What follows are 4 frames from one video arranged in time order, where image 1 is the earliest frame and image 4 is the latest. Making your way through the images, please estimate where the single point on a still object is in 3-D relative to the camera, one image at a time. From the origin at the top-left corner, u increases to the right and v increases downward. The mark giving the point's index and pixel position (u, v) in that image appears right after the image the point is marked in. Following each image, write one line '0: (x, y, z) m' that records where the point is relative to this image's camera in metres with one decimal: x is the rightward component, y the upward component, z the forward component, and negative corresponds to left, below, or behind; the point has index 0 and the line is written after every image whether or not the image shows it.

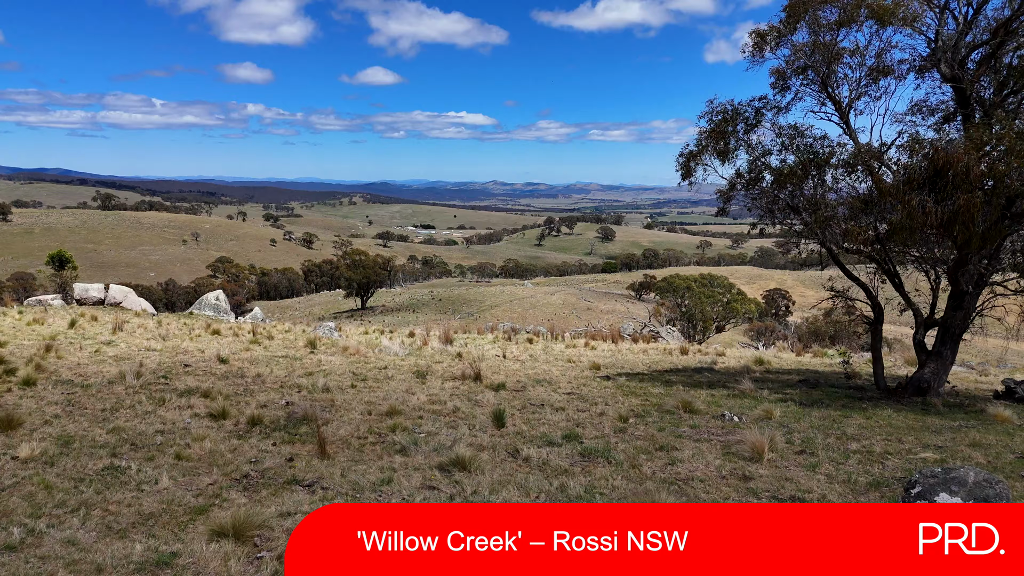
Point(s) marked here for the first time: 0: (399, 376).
0: (-2.0, -1.5, +8.6) m
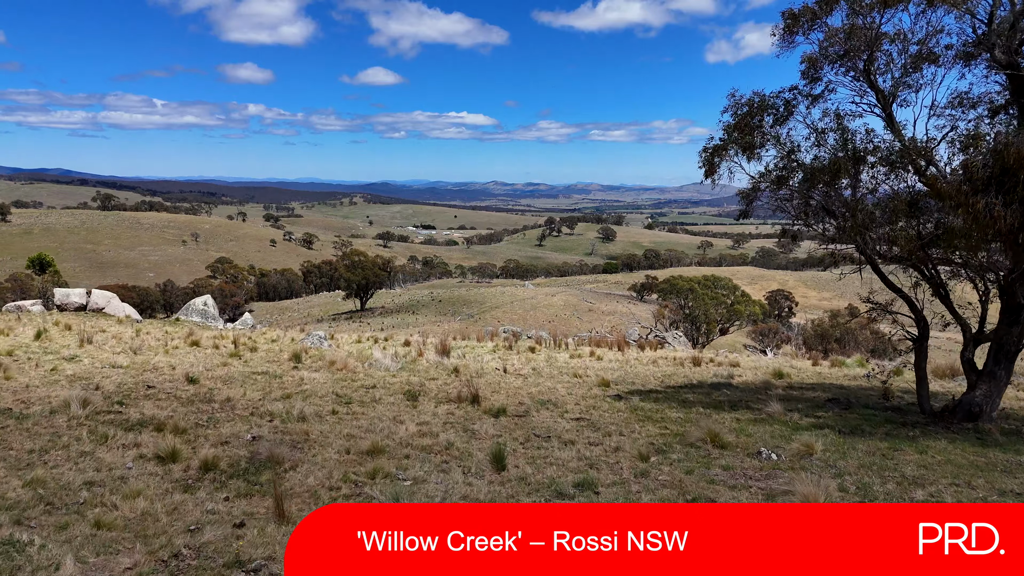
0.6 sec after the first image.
0: (-1.9, -1.7, +7.7) m
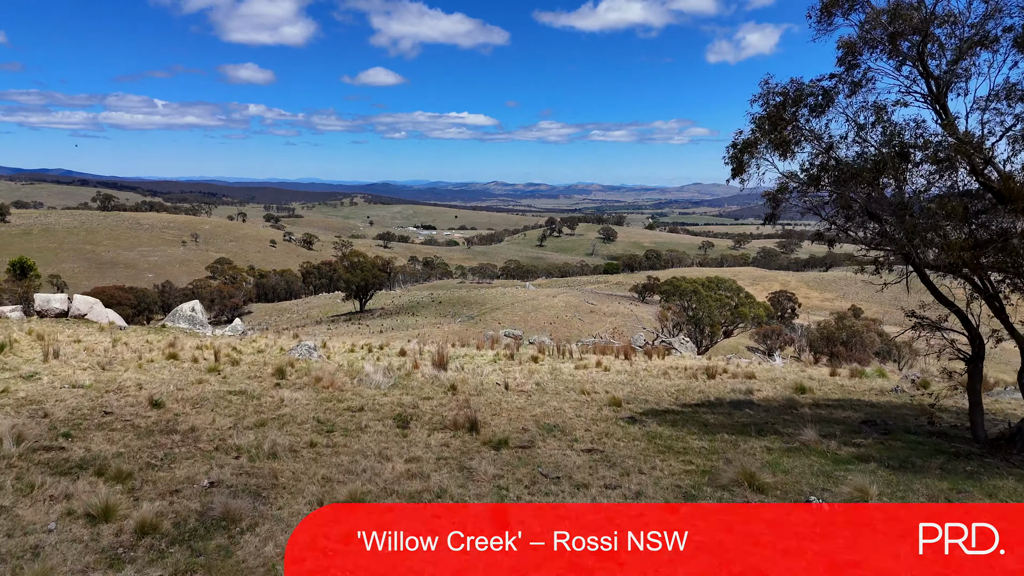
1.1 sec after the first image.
0: (-1.9, -1.9, +6.9) m
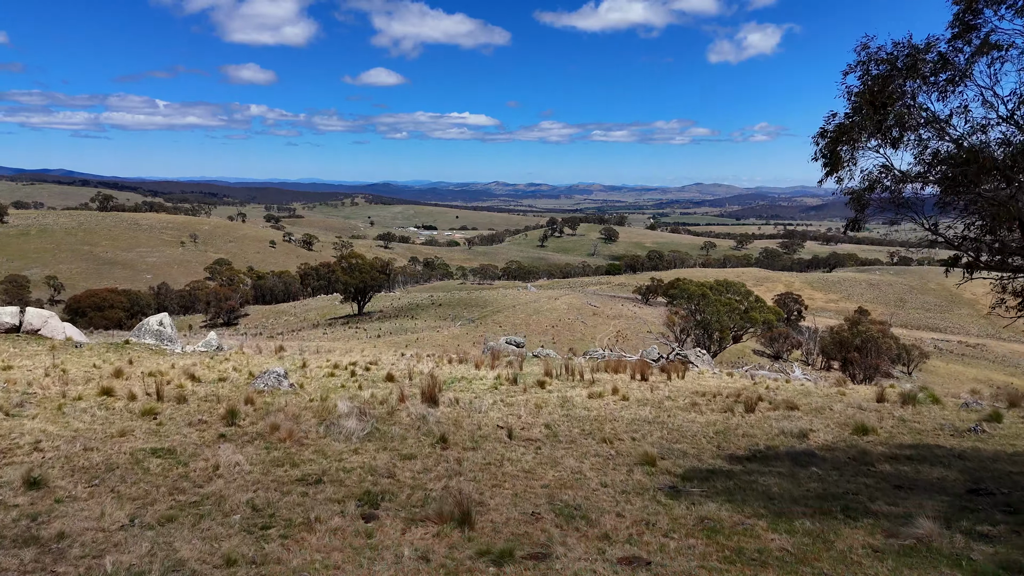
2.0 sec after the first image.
0: (-1.8, -2.3, +5.0) m
